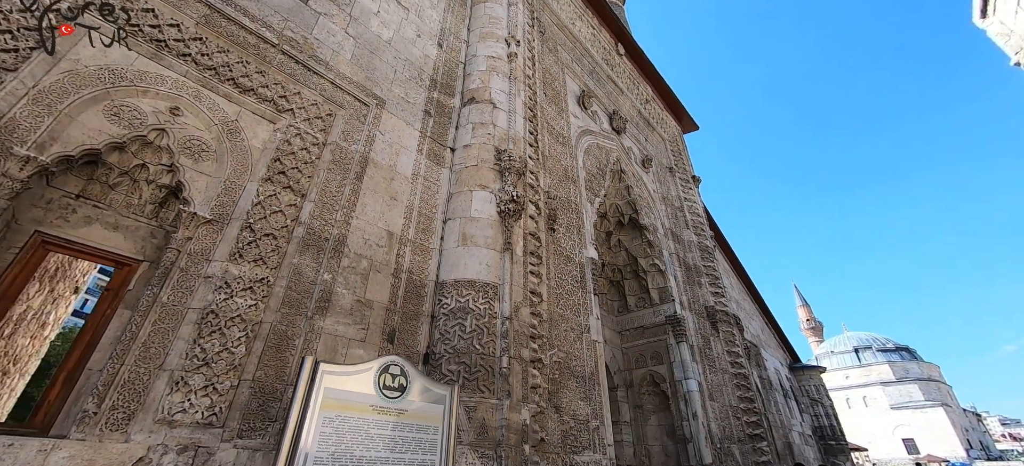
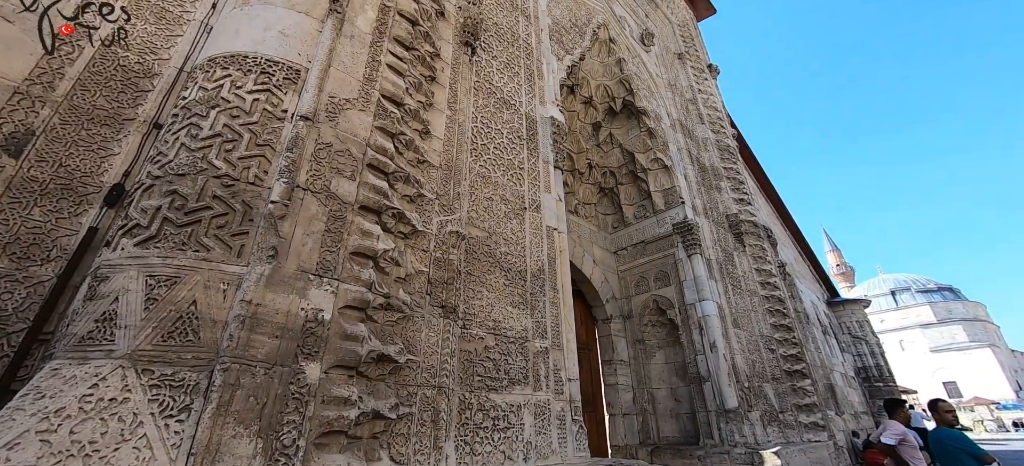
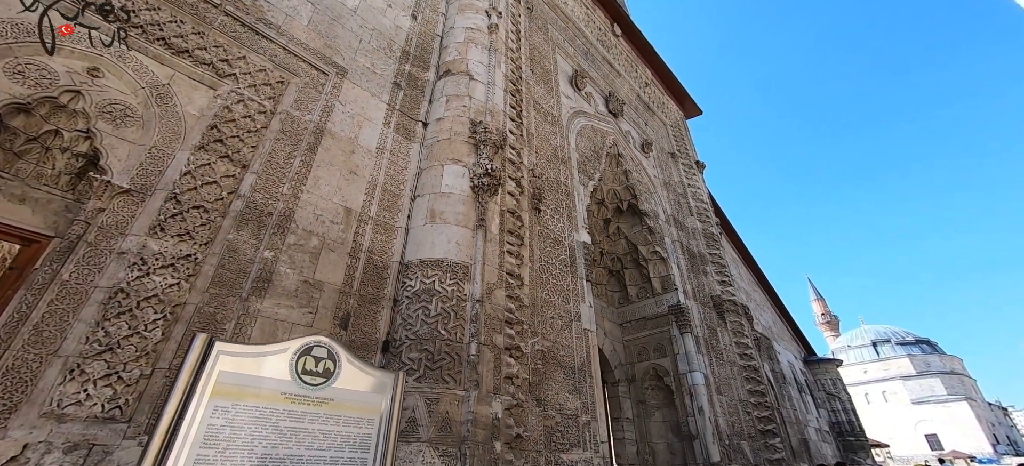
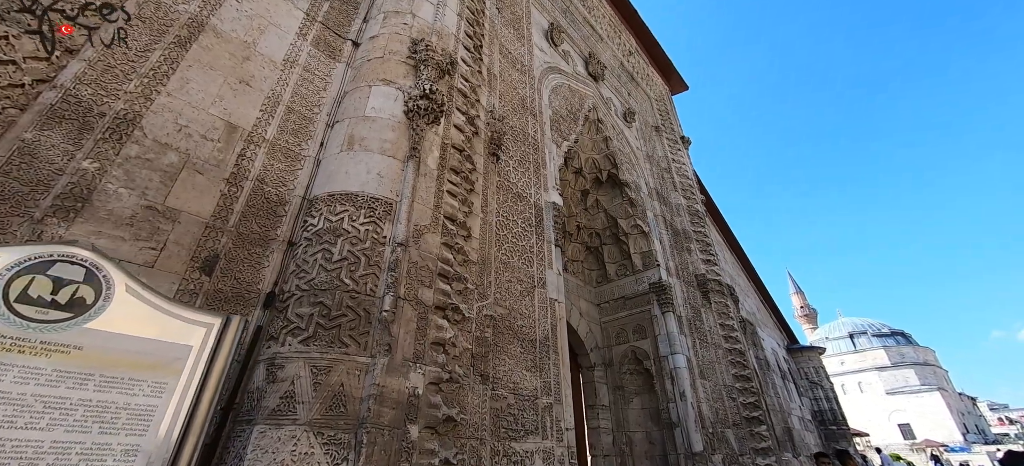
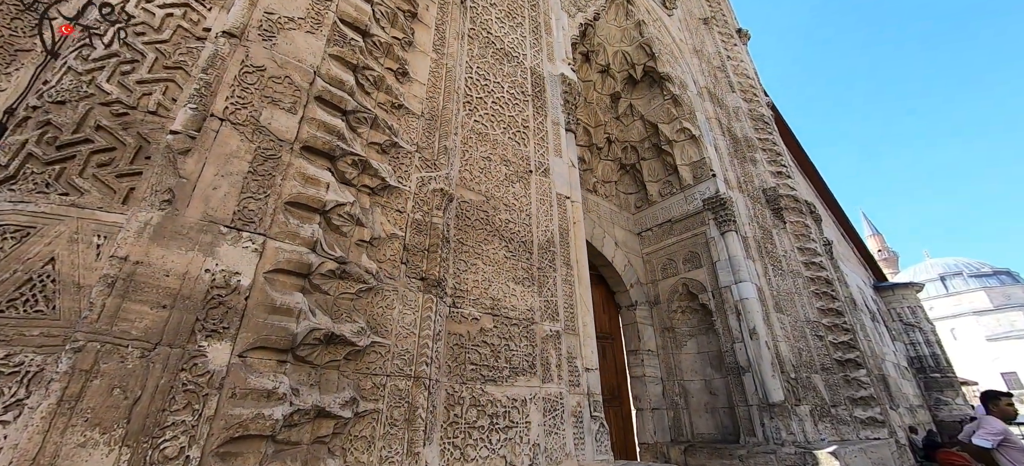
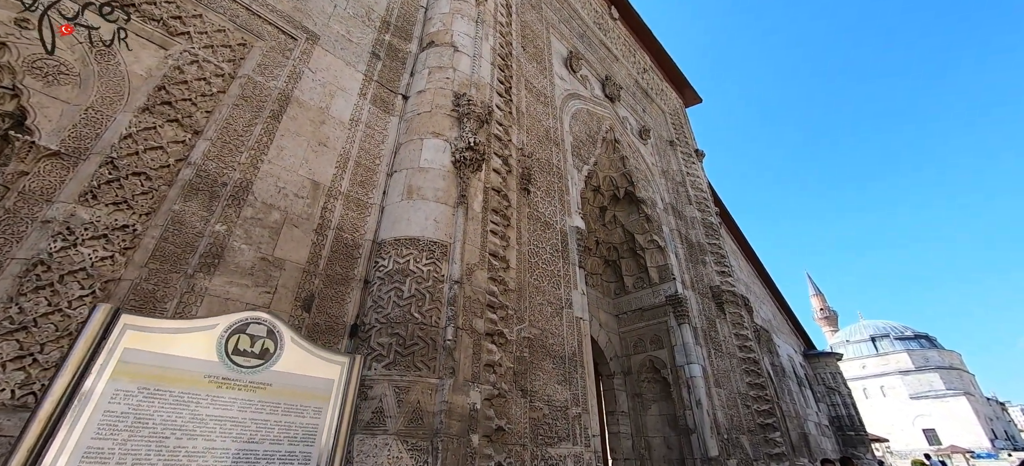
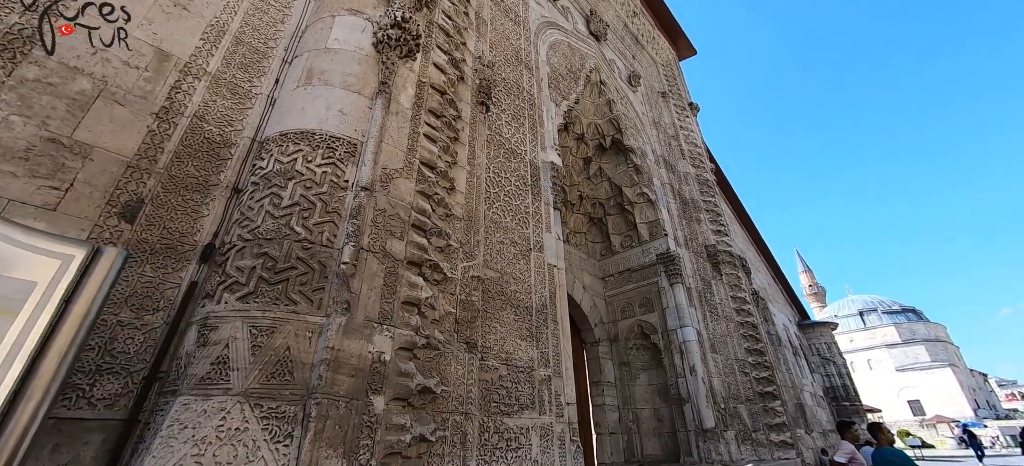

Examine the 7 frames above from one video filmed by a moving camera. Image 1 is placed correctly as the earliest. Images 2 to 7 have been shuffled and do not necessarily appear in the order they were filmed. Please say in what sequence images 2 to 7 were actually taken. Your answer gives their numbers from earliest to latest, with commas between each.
3, 6, 4, 7, 2, 5
